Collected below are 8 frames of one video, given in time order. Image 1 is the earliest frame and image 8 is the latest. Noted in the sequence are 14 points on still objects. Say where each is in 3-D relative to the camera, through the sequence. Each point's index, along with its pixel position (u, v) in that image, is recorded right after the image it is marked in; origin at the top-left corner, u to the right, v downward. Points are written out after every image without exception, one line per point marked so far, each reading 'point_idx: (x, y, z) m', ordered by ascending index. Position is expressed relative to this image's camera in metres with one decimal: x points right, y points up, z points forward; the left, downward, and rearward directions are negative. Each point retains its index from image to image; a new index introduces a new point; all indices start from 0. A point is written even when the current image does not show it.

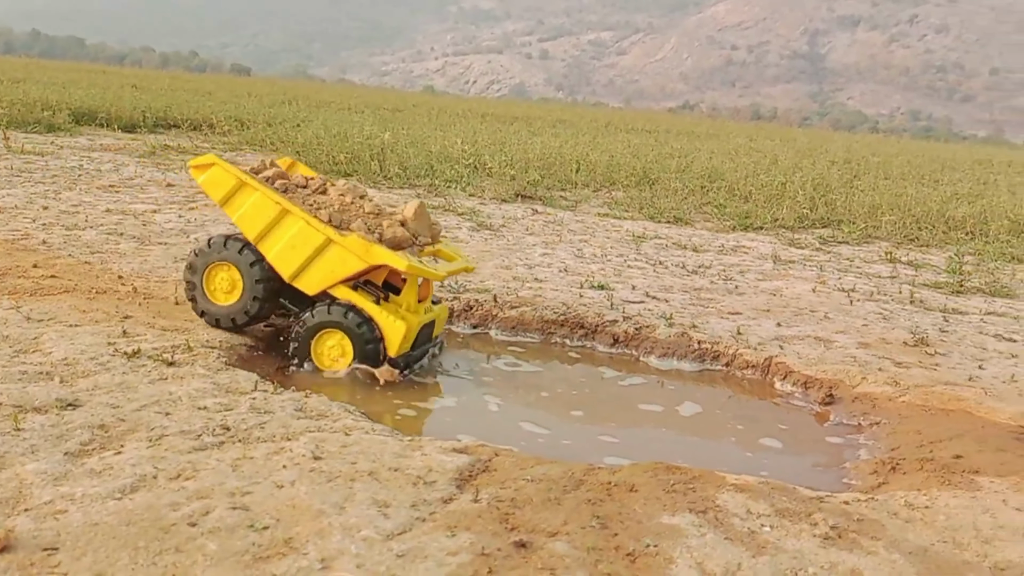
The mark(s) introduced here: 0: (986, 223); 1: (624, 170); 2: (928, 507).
0: (+7.8, +1.1, +15.1) m
1: (+2.3, +2.3, +18.6) m
2: (+1.5, -0.8, +3.3) m
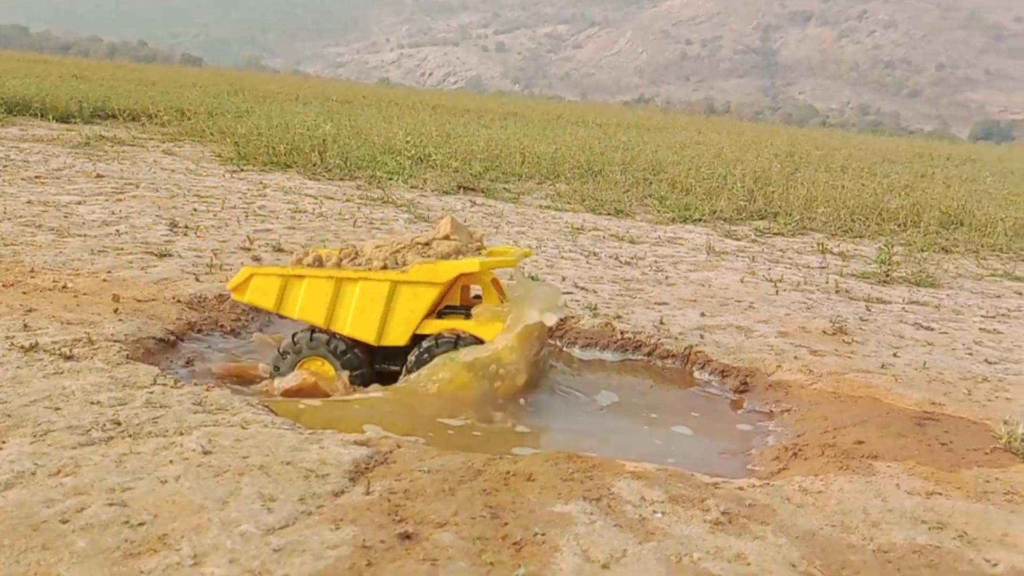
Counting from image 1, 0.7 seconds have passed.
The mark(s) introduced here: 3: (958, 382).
0: (+6.8, +1.2, +15.4) m
1: (+1.2, +2.5, +18.6) m
2: (+1.1, -0.7, +3.3) m
3: (+2.7, -0.6, +5.6) m
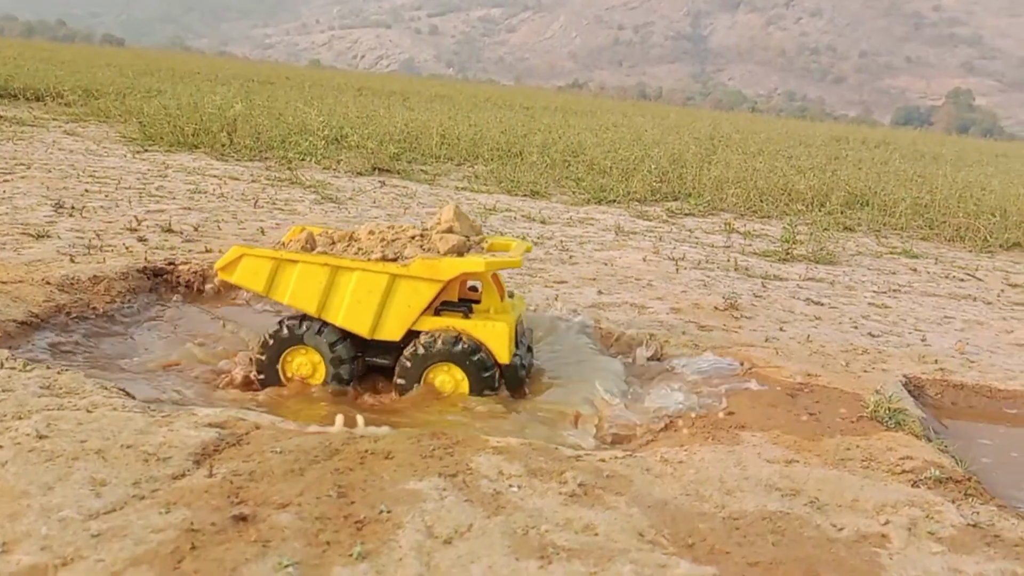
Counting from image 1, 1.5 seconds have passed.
0: (+5.3, +1.6, +15.8) m
1: (-0.5, +2.9, +18.5) m
2: (+0.6, -0.6, +3.3) m
3: (+2.0, -0.4, +5.7) m
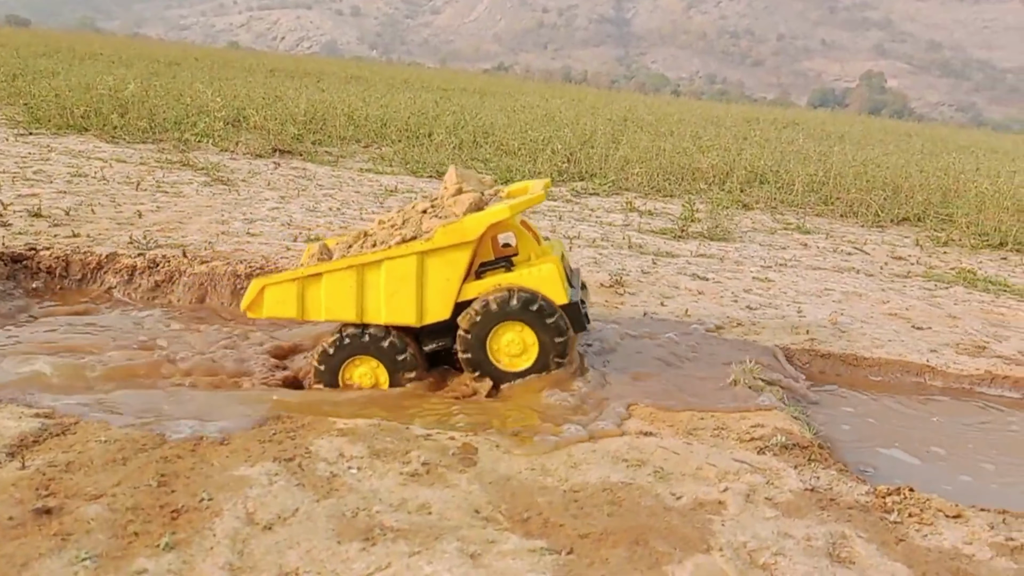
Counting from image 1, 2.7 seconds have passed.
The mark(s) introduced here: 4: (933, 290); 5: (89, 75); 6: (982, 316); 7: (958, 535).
0: (+3.7, +2.0, +16.1) m
1: (-2.4, +3.2, +18.3) m
2: (+0.1, -0.5, +3.3) m
3: (+1.3, -0.2, +5.8) m
4: (+3.9, 0.0, +8.6) m
5: (-9.0, +4.5, +19.8) m
6: (+3.7, -0.2, +7.4) m
7: (+1.3, -0.7, +2.8) m
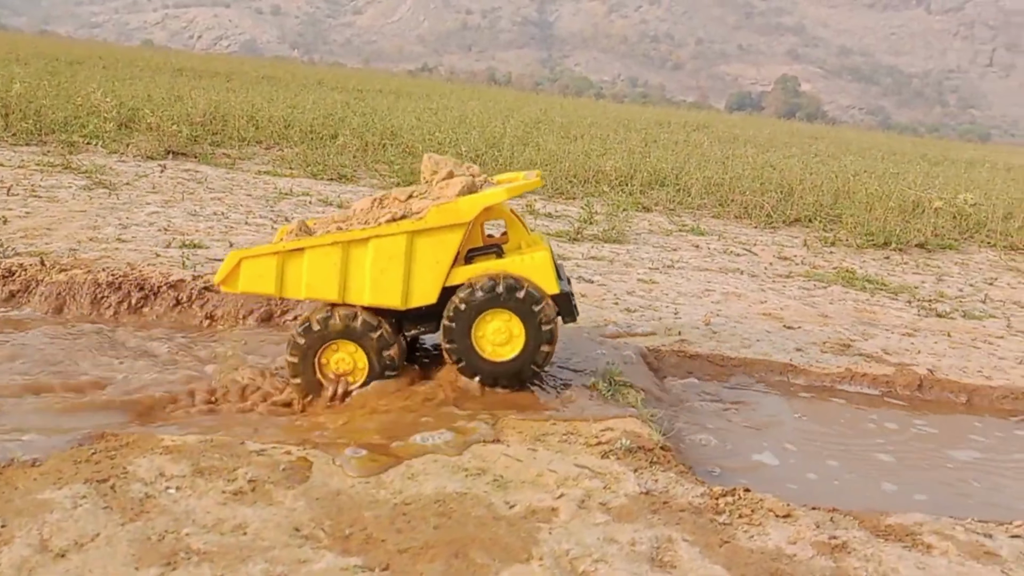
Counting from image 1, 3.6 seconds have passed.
0: (+2.0, +2.0, +16.3) m
1: (-4.3, +3.1, +17.9) m
2: (-0.5, -0.6, +3.2) m
3: (+0.5, -0.3, +5.8) m
4: (+2.8, 0.0, +8.8) m
5: (-11.0, +4.3, +18.8) m
6: (+2.8, -0.2, +7.6) m
7: (+0.8, -0.8, +2.8) m
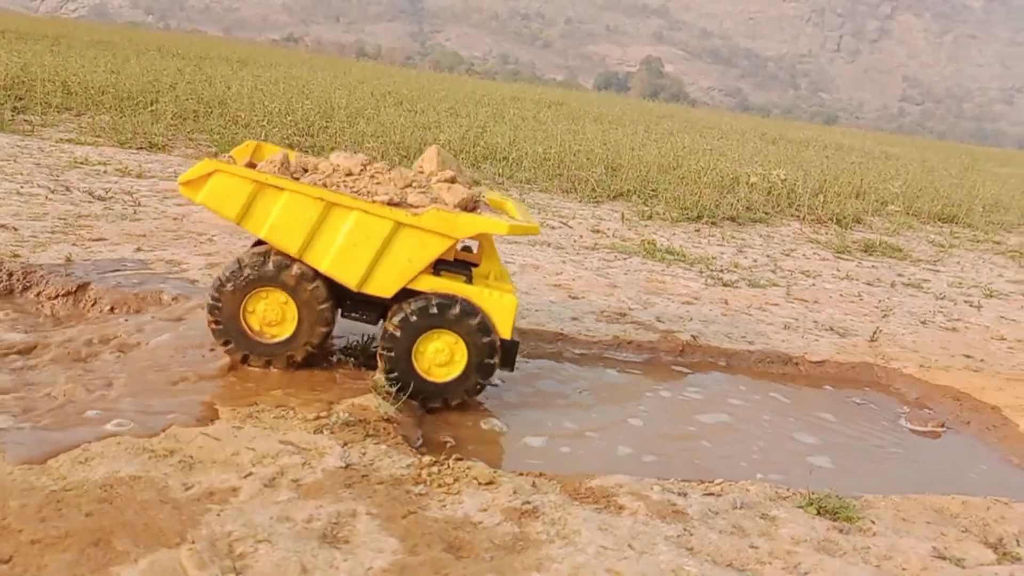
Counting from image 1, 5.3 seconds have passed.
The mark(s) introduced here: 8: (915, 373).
0: (-1.1, +2.4, +16.2) m
1: (-7.5, +3.5, +16.8) m
2: (-1.4, -0.5, +3.0) m
3: (-0.9, -0.1, +5.7) m
4: (+1.0, +0.3, +9.0) m
5: (-14.3, +4.7, +16.7) m
6: (+1.1, 0.0, +7.8) m
7: (-0.1, -0.6, +2.8) m
8: (+2.5, -0.5, +5.7) m
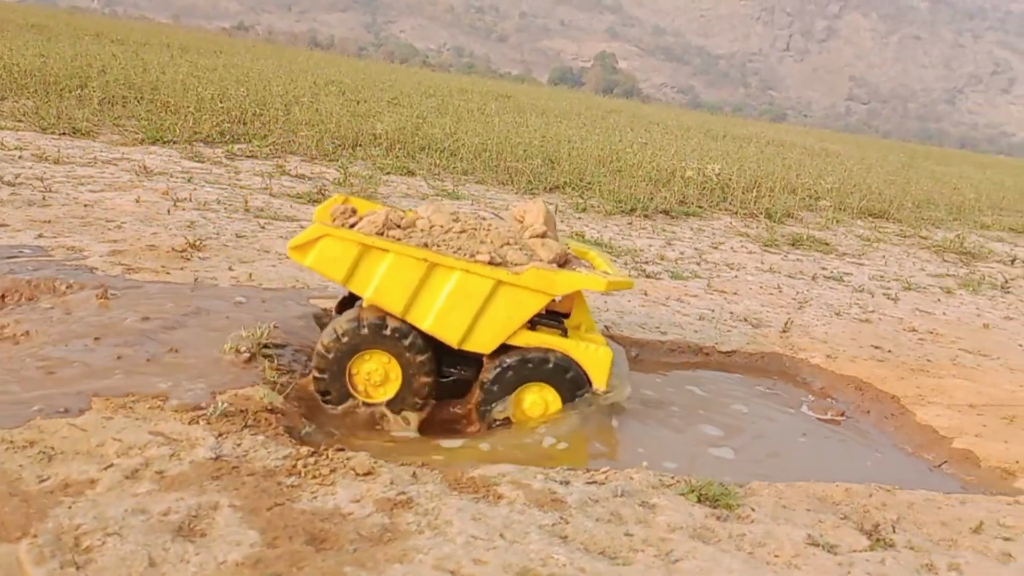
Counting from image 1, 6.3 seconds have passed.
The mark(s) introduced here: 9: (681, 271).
0: (-2.2, +2.6, +16.0) m
1: (-8.6, +3.7, +16.3) m
2: (-1.8, -0.4, +2.9) m
3: (-1.4, 0.0, +5.6) m
4: (+0.2, +0.3, +9.0) m
5: (-15.4, +4.9, +15.7) m
6: (+0.4, +0.1, +7.8) m
7: (-0.5, -0.6, +2.8) m
8: (+1.9, -0.5, +5.8) m
9: (+1.6, +0.2, +9.0) m
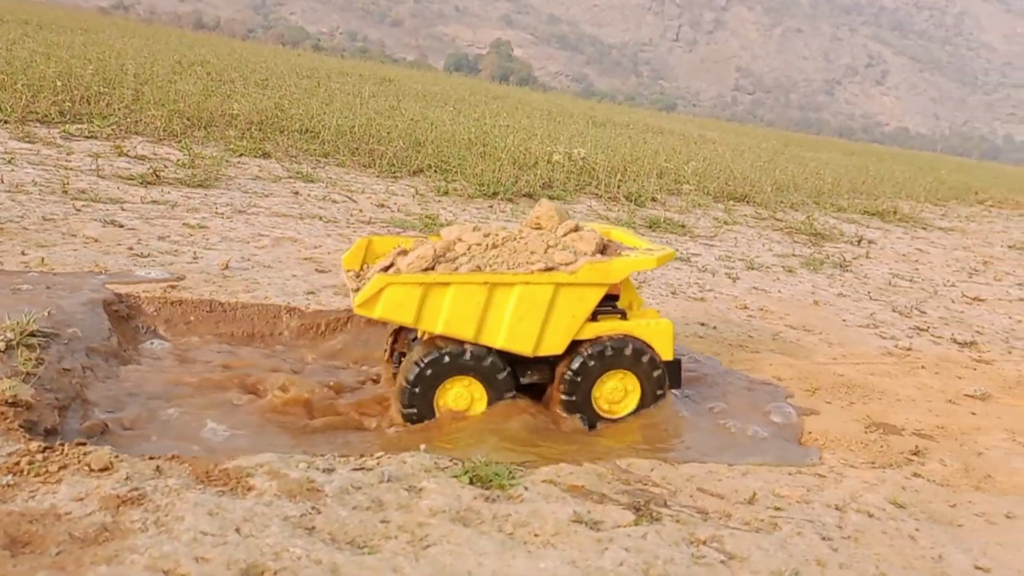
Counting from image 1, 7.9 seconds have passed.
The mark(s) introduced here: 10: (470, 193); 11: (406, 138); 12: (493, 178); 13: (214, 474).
0: (-4.5, +2.8, +15.5) m
1: (-11.0, +3.9, +15.0) m
2: (-2.5, -0.4, +2.5) m
3: (-2.5, +0.1, +5.2) m
4: (-1.2, +0.5, +8.8) m
5: (-17.7, +5.0, +13.5) m
6: (-0.9, +0.2, +7.6) m
7: (-1.2, -0.6, +2.6) m
8: (+0.8, -0.3, +5.9) m
9: (+0.1, +0.3, +9.0) m
10: (-0.7, +1.4, +13.4) m
11: (-2.0, +2.6, +16.2) m
12: (-0.4, +1.7, +14.0) m
13: (-0.9, -0.6, +2.8) m
